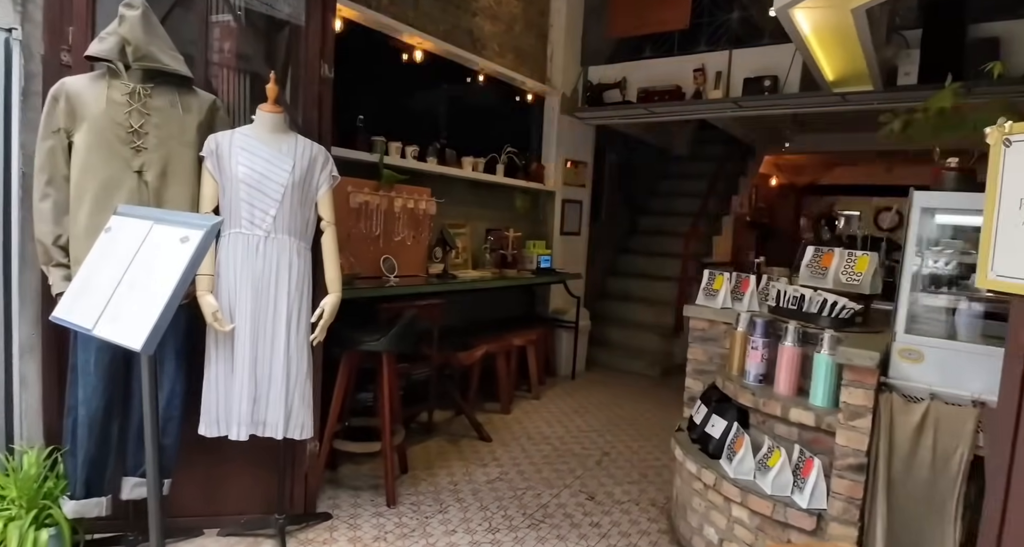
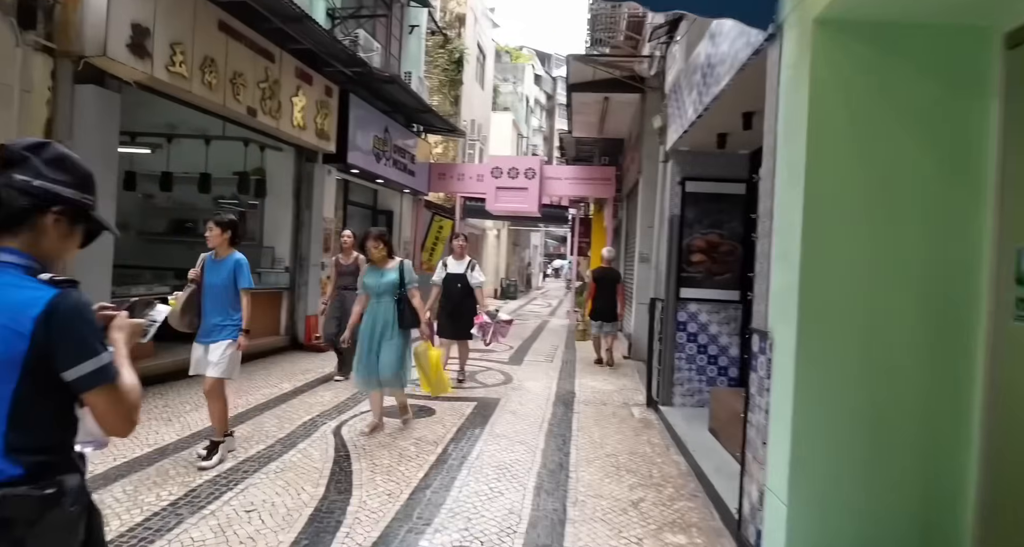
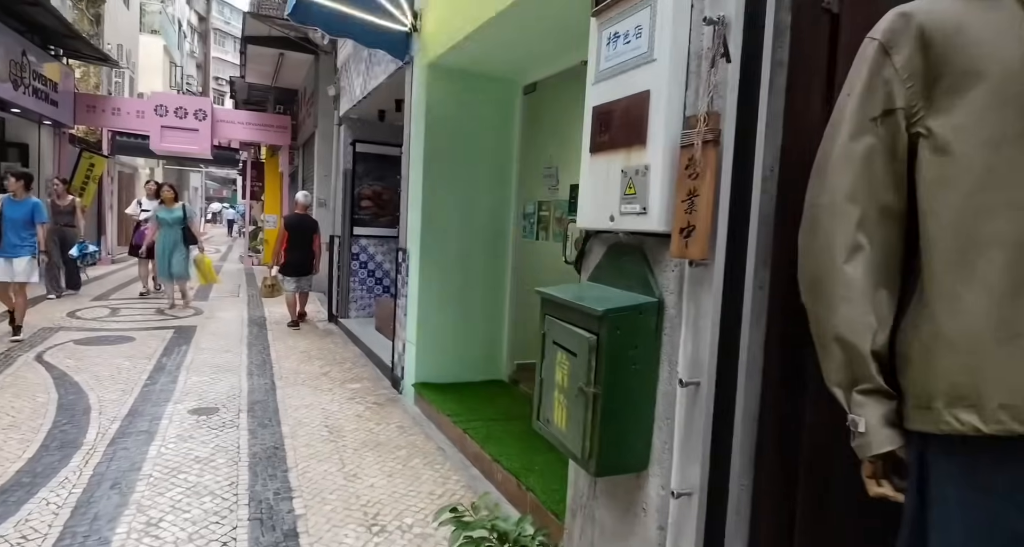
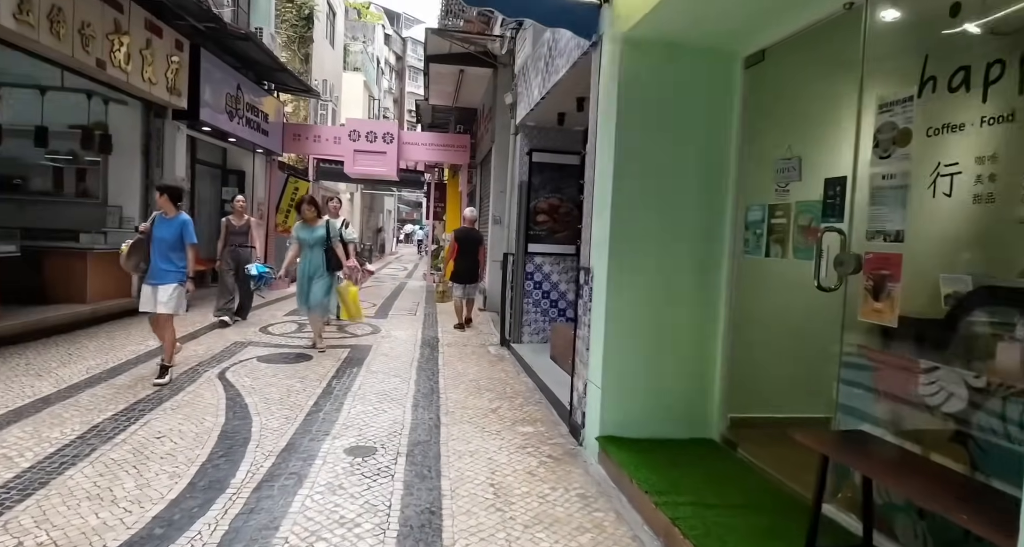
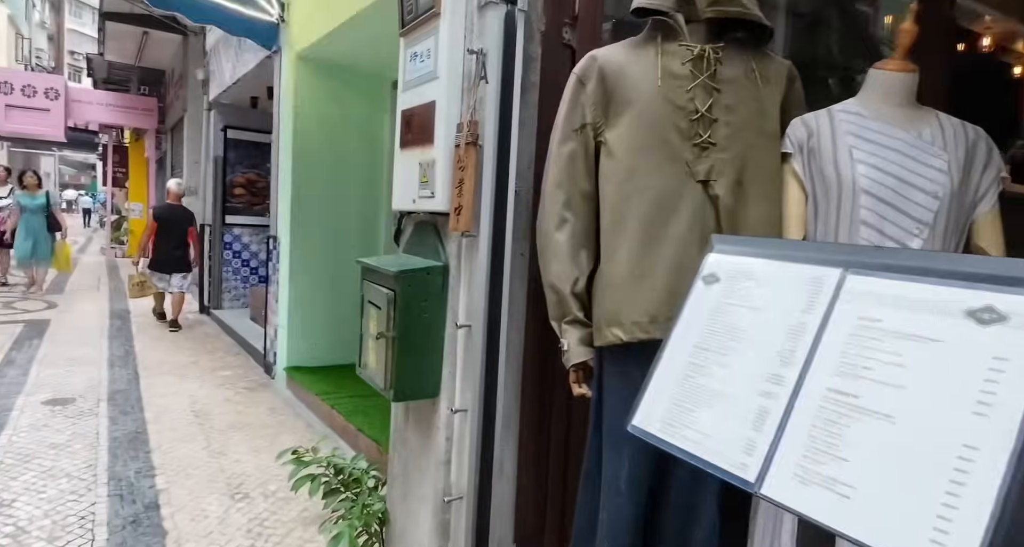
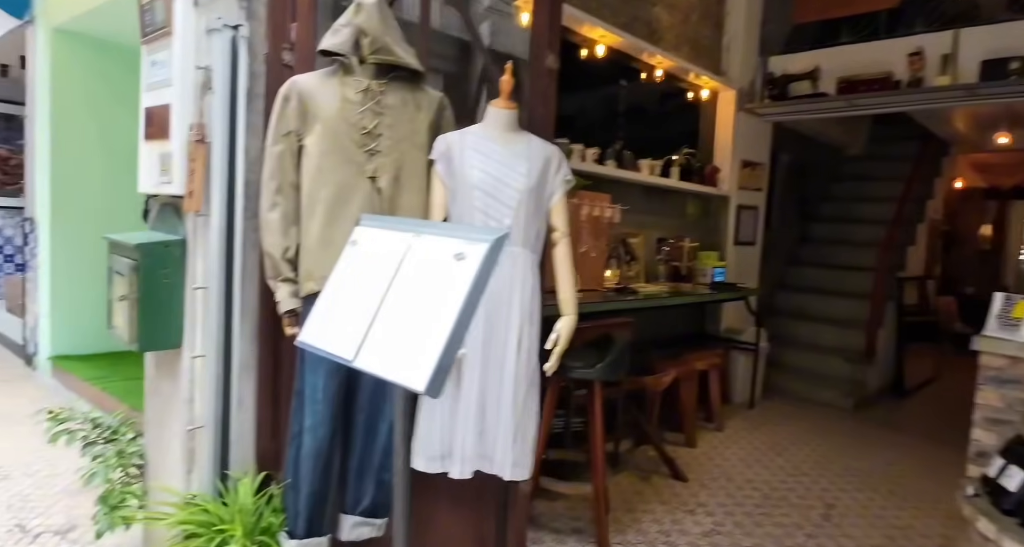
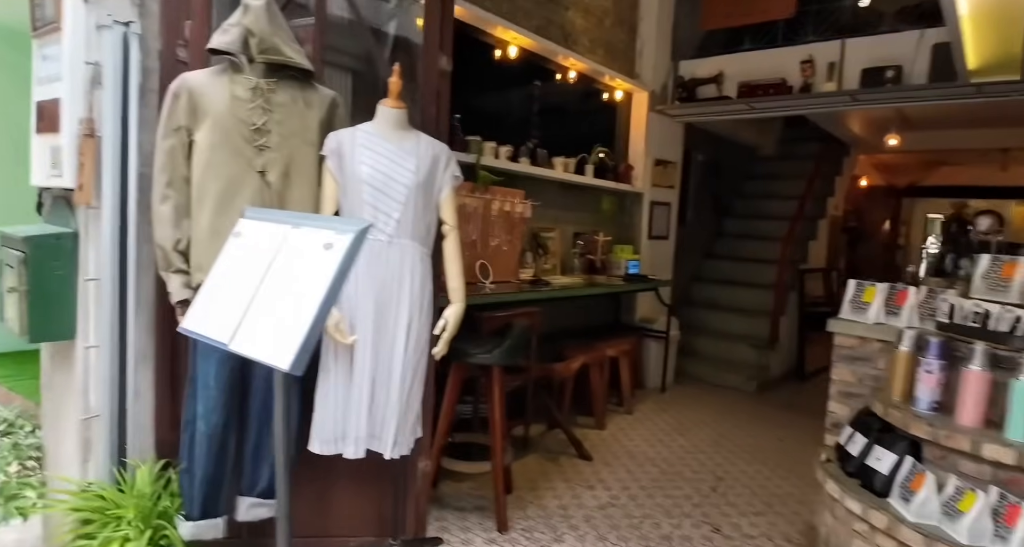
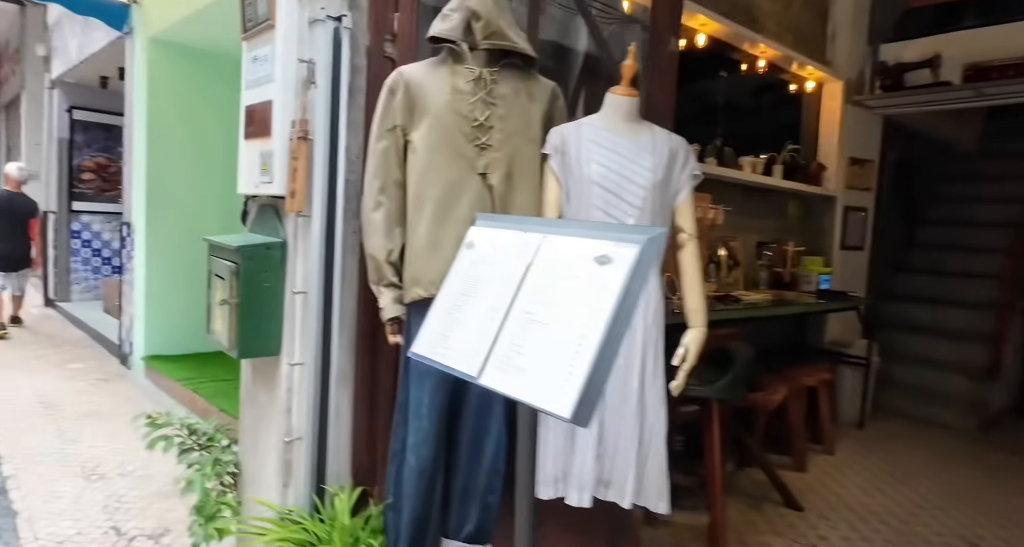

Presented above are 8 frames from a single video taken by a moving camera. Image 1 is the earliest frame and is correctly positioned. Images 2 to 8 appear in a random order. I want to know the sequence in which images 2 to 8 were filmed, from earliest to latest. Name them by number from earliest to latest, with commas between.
7, 6, 8, 5, 3, 4, 2
